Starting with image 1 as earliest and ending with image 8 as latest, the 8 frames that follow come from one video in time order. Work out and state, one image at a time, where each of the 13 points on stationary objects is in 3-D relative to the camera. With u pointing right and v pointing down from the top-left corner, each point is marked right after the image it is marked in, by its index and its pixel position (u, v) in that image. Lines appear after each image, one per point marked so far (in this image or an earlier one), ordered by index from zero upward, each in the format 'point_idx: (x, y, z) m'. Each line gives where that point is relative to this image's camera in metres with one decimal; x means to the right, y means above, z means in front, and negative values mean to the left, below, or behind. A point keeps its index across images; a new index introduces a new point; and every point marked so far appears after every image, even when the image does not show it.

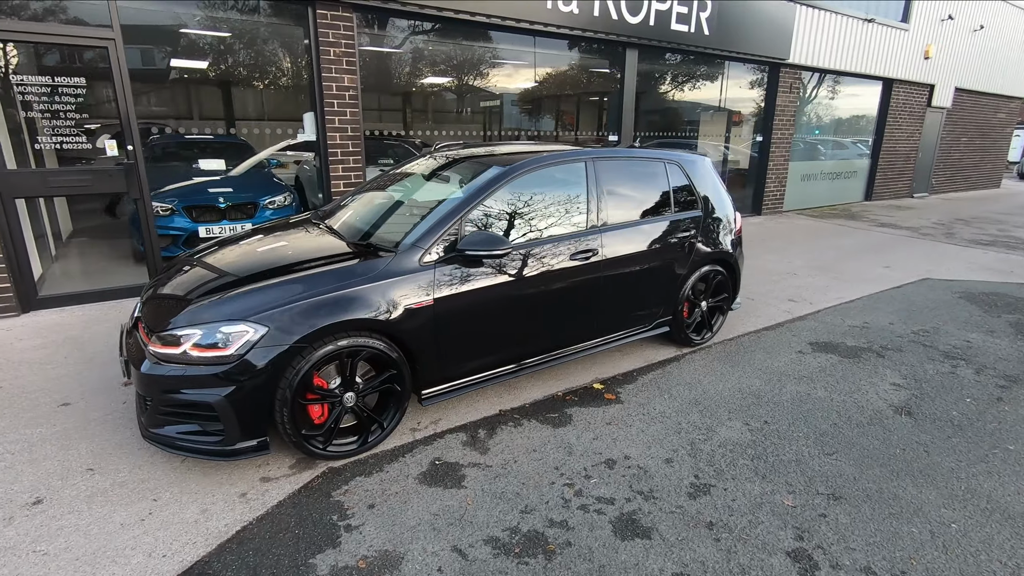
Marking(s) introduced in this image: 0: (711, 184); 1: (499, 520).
0: (+1.7, +0.9, +4.6) m
1: (-0.1, -1.1, +2.5) m
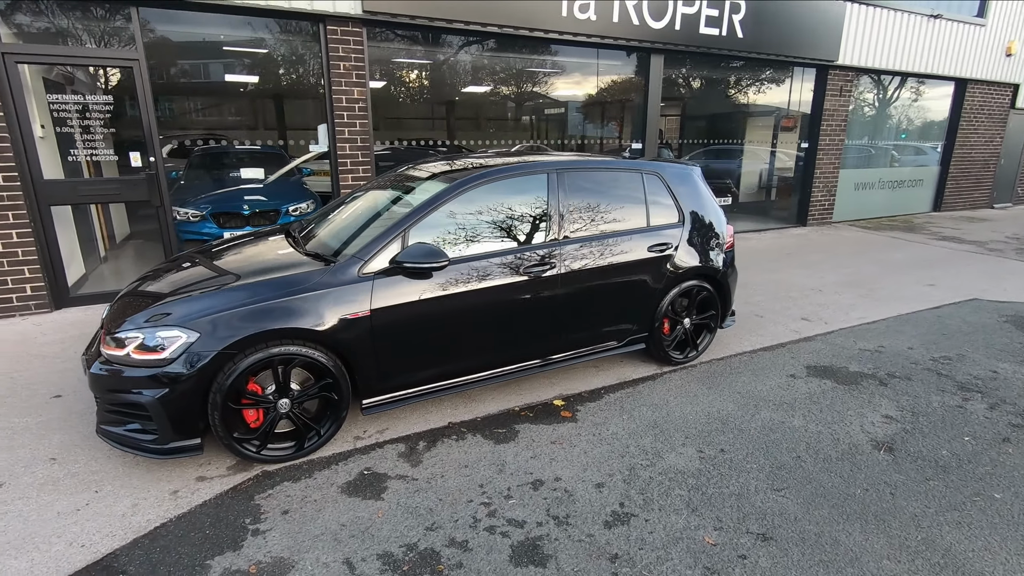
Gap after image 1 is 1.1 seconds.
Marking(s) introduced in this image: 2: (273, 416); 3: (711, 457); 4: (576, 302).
0: (+1.5, +0.7, +4.4) m
1: (-0.5, -1.1, +2.5) m
2: (-1.3, -0.7, +2.9) m
3: (+1.1, -1.0, +3.1) m
4: (+0.4, -0.1, +3.7) m
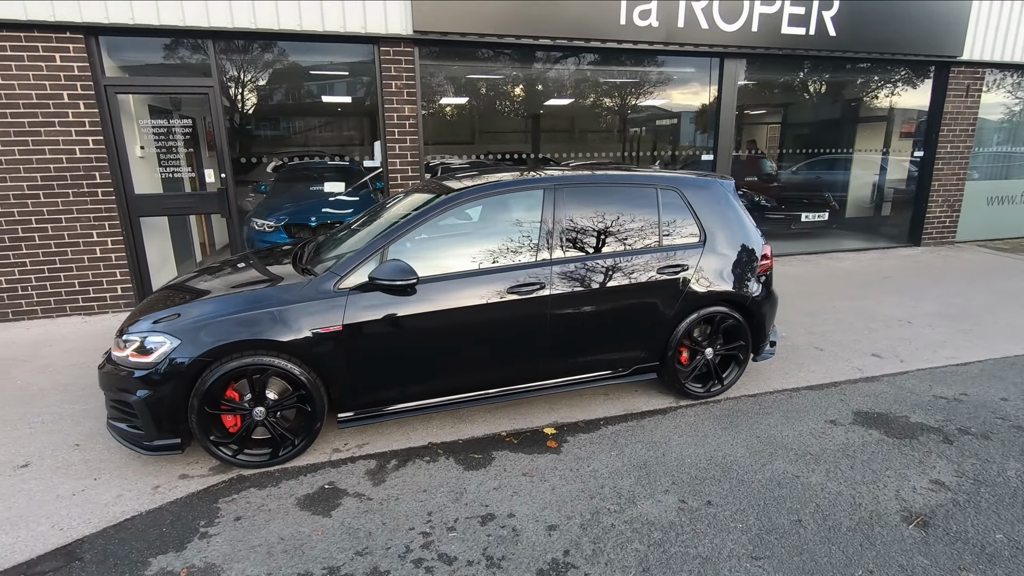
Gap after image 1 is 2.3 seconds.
0: (+1.6, +0.5, +3.9) m
1: (-0.8, -1.2, +2.4) m
2: (-1.5, -0.8, +3.1) m
3: (+0.9, -1.1, +2.7) m
4: (+0.4, -0.2, +3.5) m
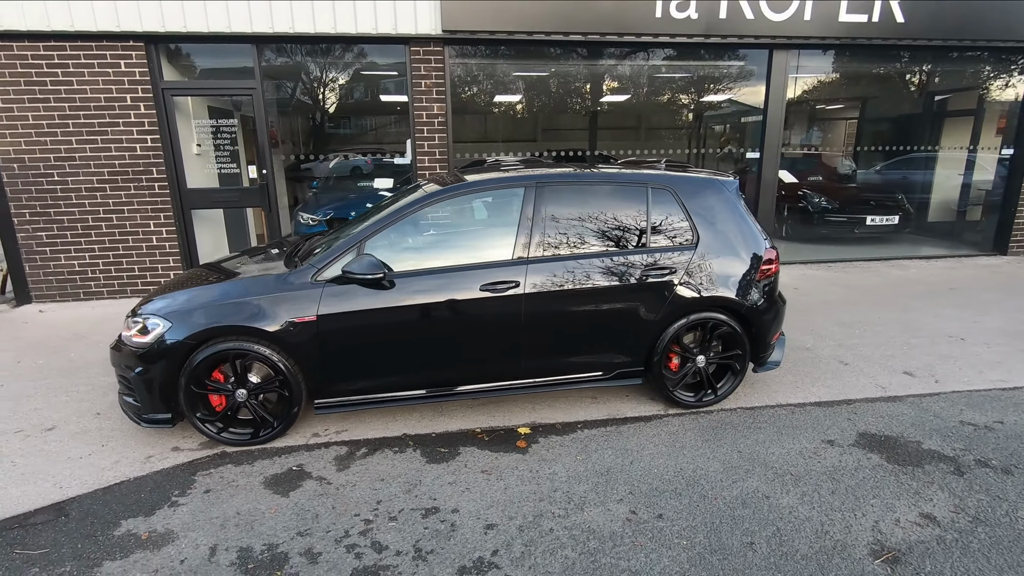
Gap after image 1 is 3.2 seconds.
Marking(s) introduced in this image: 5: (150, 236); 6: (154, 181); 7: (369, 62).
0: (+1.5, +0.5, +3.7) m
1: (-1.2, -1.2, +2.6) m
2: (-1.7, -0.7, +3.3) m
3: (+0.6, -1.1, +2.6) m
4: (+0.2, -0.2, +3.5) m
5: (-4.3, +0.6, +6.5) m
6: (-4.2, +1.3, +6.3) m
7: (-1.6, +2.8, +6.7) m
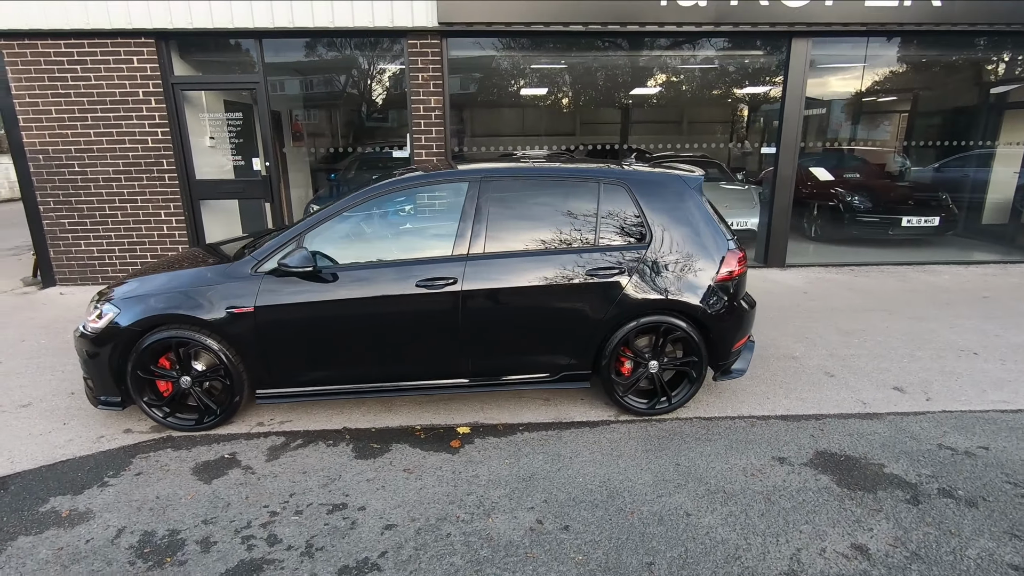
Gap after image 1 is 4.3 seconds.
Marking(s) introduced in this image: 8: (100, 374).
0: (+1.2, +0.5, +3.5) m
1: (-1.6, -1.1, +2.6) m
2: (-2.1, -0.6, +3.4) m
3: (+0.1, -1.1, +2.5) m
4: (-0.2, -0.2, +3.4) m
5: (-4.4, +0.8, +6.8) m
6: (-4.3, +1.4, +6.6) m
7: (-1.6, +2.9, +6.7) m
8: (-2.6, -0.5, +3.4) m
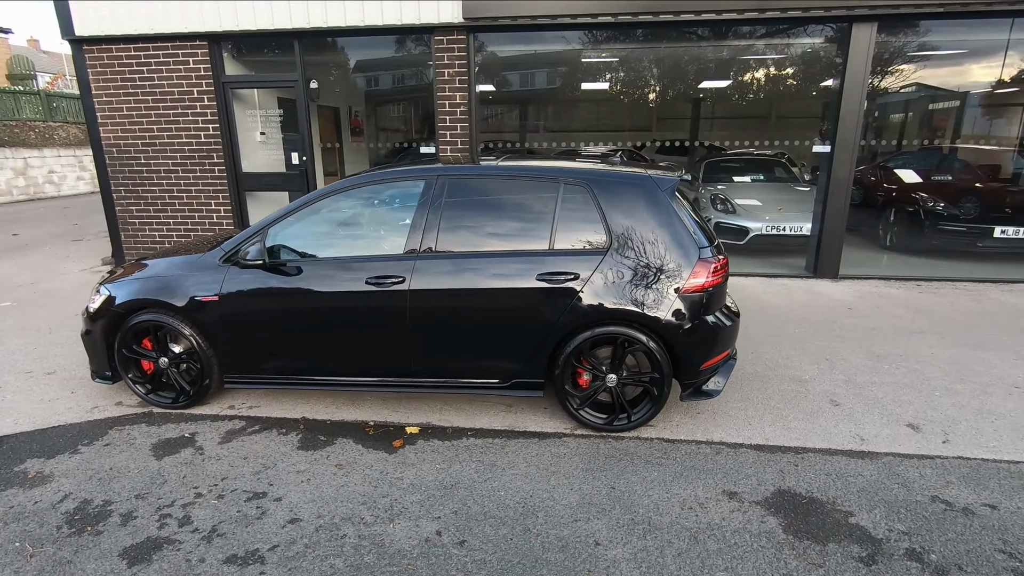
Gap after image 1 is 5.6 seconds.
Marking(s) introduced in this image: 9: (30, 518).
0: (+0.9, +0.4, +3.2) m
1: (-2.1, -1.1, +2.8) m
2: (-2.4, -0.5, +3.6) m
3: (-0.3, -1.2, +2.4) m
4: (-0.5, -0.2, +3.3) m
5: (-4.1, +1.0, +7.3) m
6: (-3.9, +1.6, +7.2) m
7: (-1.2, +3.0, +6.8) m
8: (-2.8, -0.4, +3.7) m
9: (-2.3, -1.1, +2.6) m
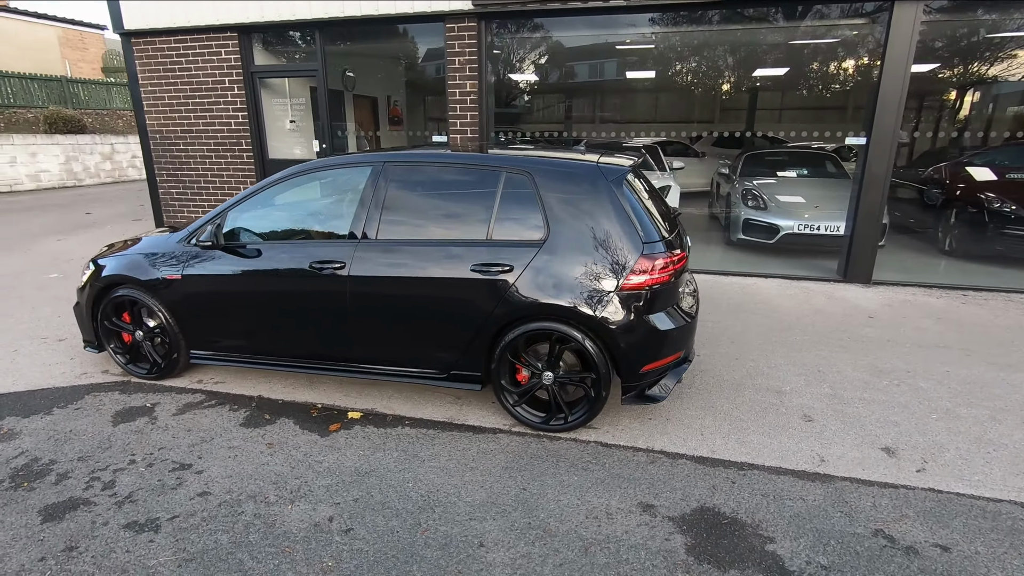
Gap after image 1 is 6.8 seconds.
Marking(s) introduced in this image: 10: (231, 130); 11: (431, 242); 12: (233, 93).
0: (+0.6, +0.4, +3.1) m
1: (-2.5, -0.9, +3.0) m
2: (-2.7, -0.4, +3.9) m
3: (-0.8, -1.1, +2.4) m
4: (-0.8, -0.1, +3.3) m
5: (-3.9, +1.3, +7.7) m
6: (-3.7, +1.9, +7.5) m
7: (-1.0, +3.1, +6.9) m
8: (-3.1, -0.2, +4.0) m
9: (-2.8, -1.0, +2.9) m
10: (-3.9, +2.2, +7.5) m
11: (-0.5, +0.3, +3.2) m
12: (-3.8, +2.7, +7.3) m
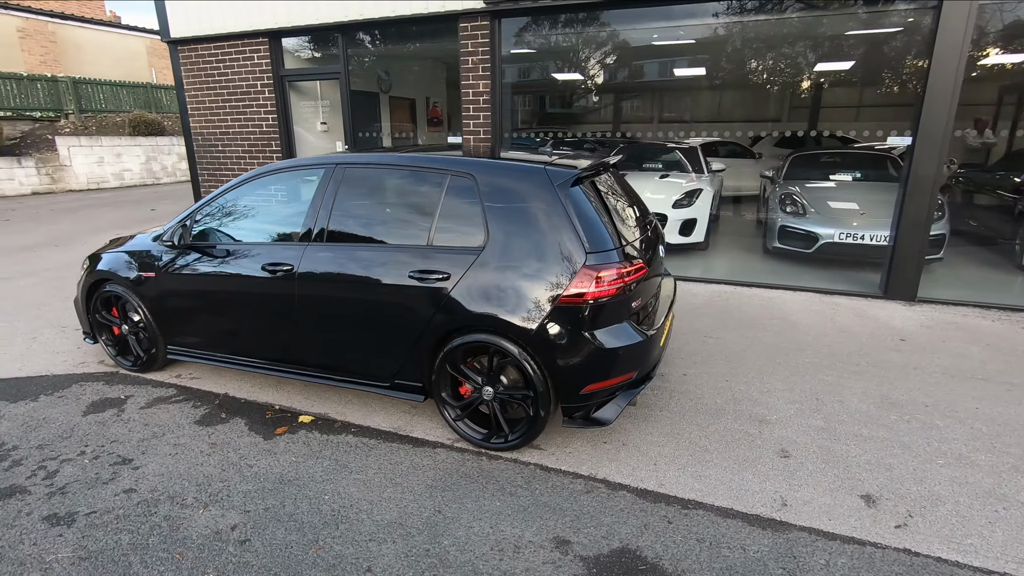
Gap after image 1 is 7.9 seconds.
0: (+0.2, +0.4, +2.9) m
1: (-2.9, -0.9, +3.2) m
2: (-2.9, -0.3, +4.0) m
3: (-1.3, -1.1, +2.4) m
4: (-1.1, -0.2, +3.3) m
5: (-3.6, +1.3, +8.0) m
6: (-3.4, +2.0, +7.8) m
7: (-0.8, +3.1, +6.8) m
8: (-3.4, -0.2, +4.2) m
9: (-3.2, -0.9, +3.1) m
10: (-3.6, +2.2, +7.8) m
11: (-0.8, +0.2, +3.1) m
12: (-3.5, +2.7, +7.6) m
